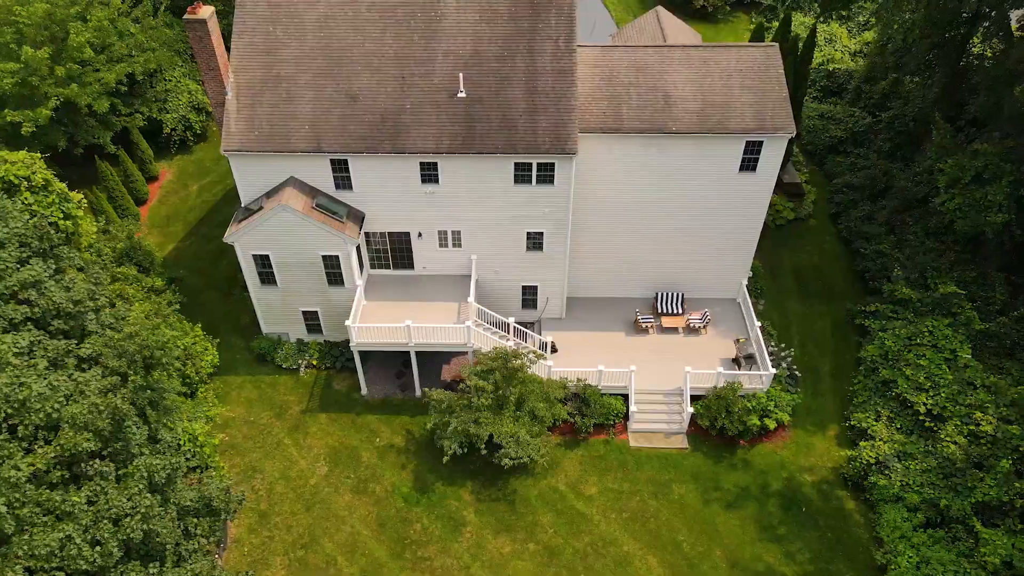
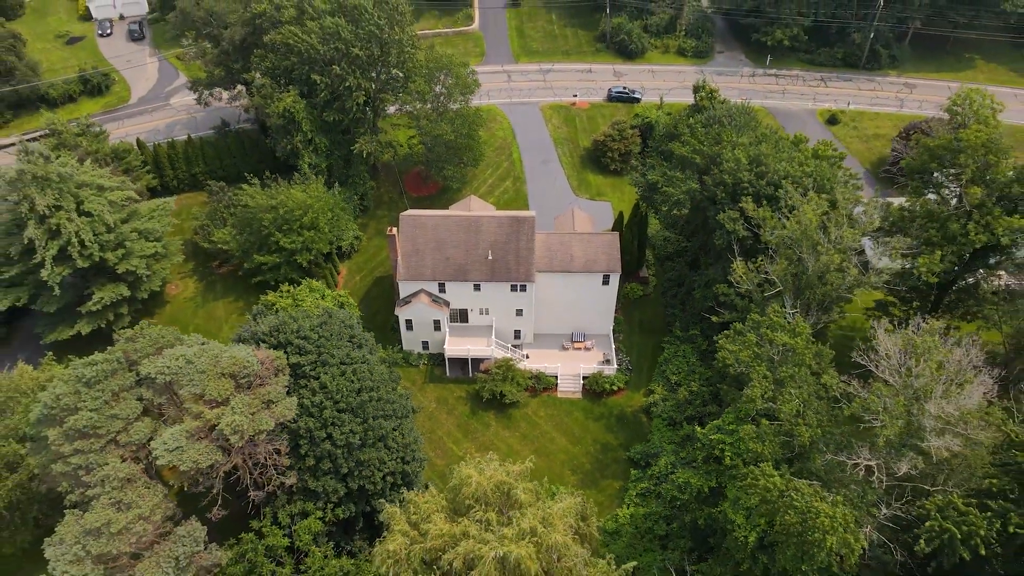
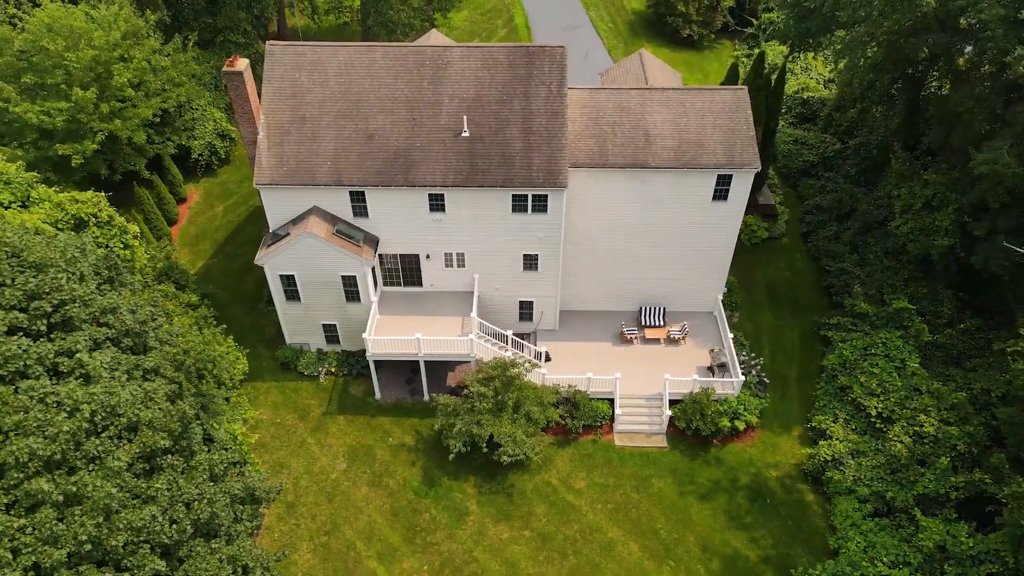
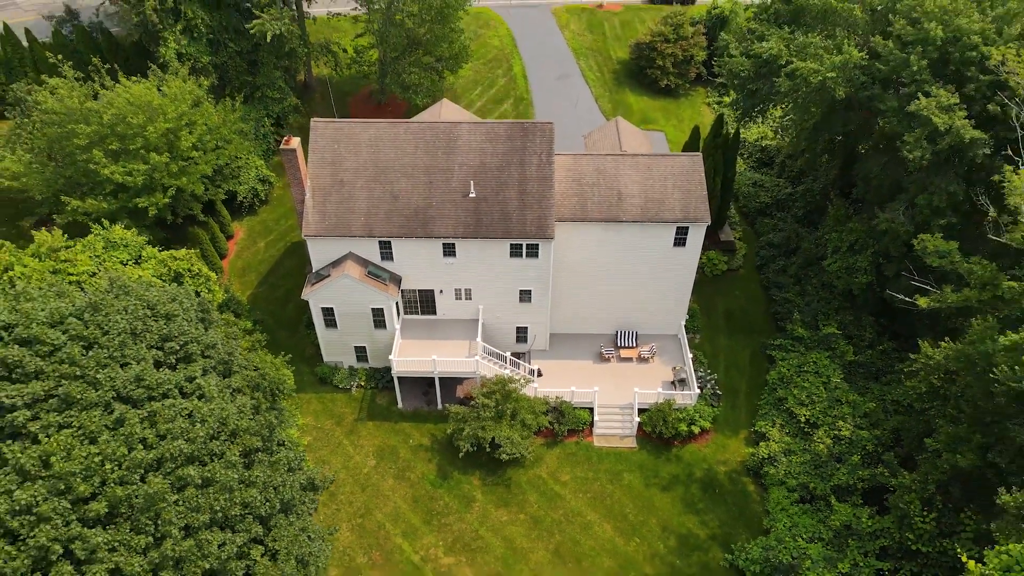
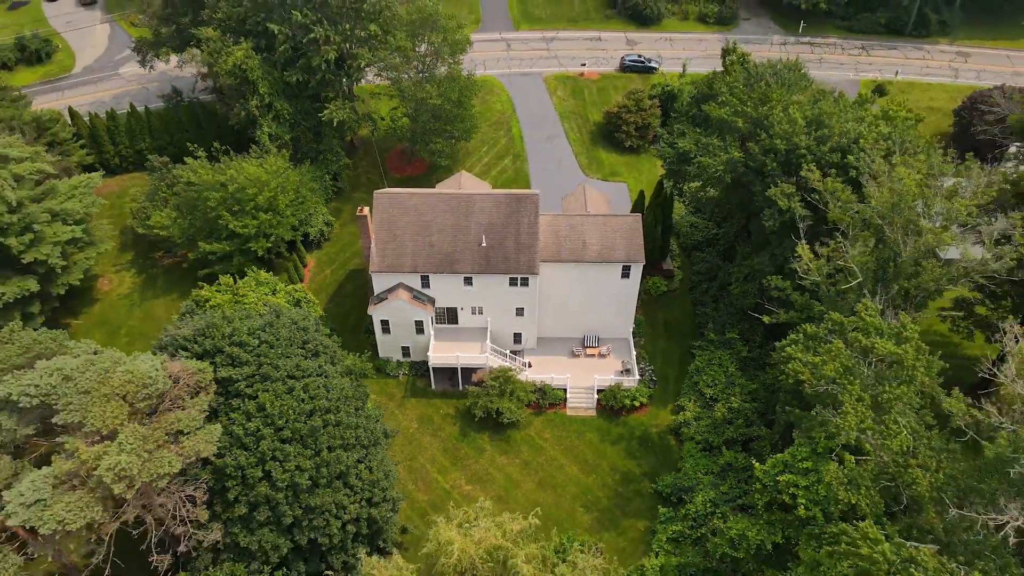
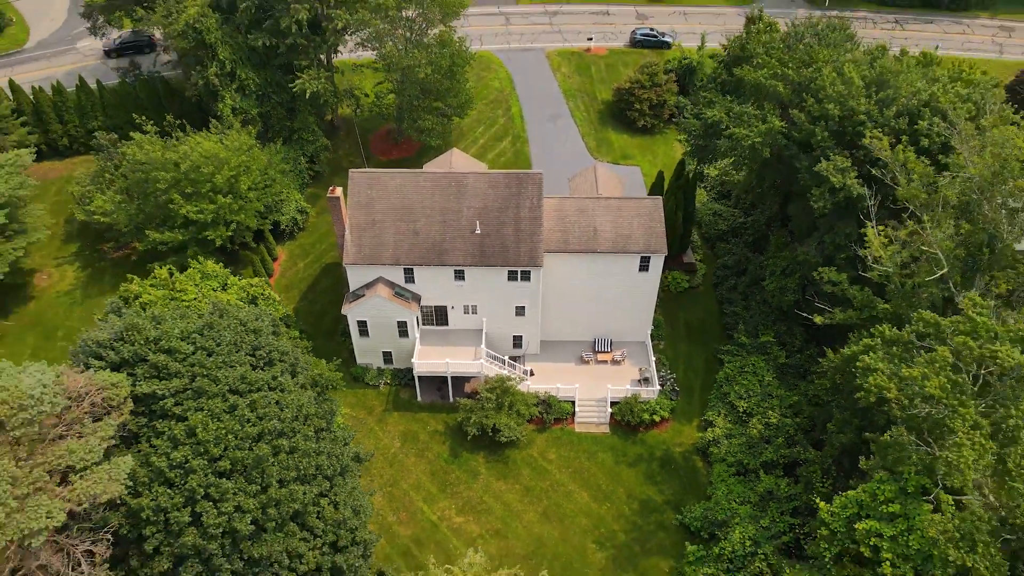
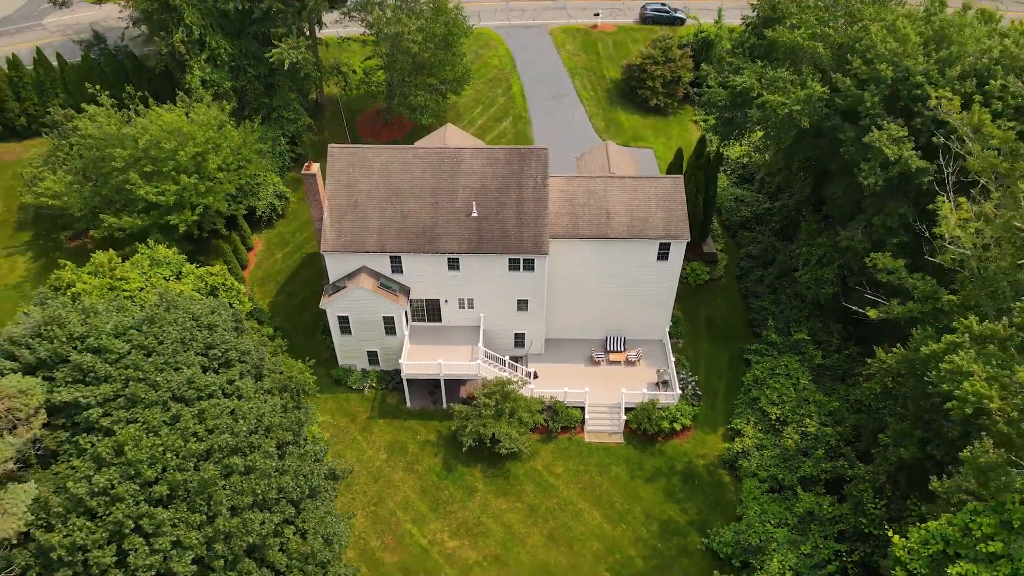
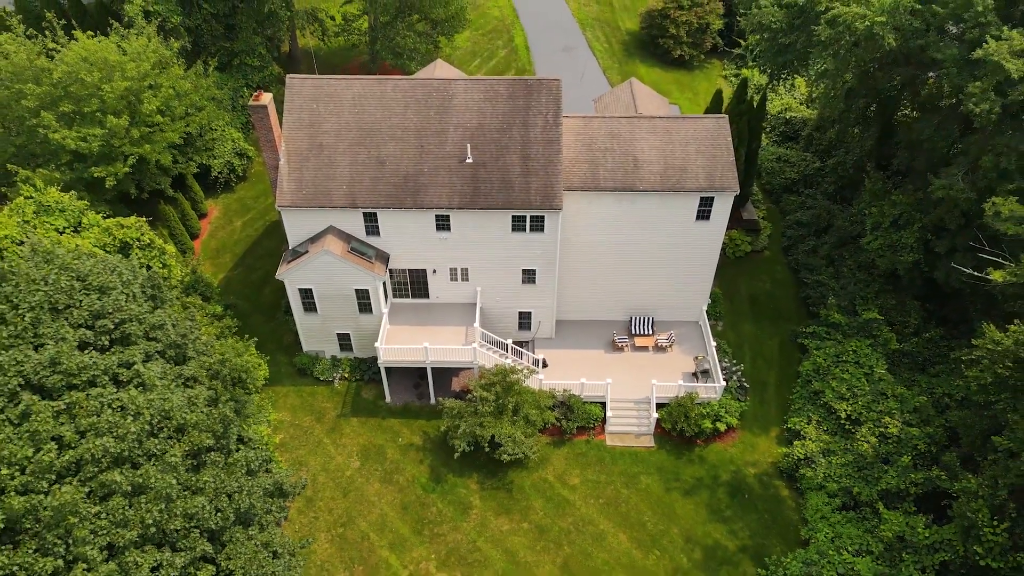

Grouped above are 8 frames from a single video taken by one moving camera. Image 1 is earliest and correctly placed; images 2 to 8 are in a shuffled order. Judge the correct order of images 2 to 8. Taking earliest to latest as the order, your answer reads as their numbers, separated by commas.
3, 8, 4, 7, 6, 5, 2
